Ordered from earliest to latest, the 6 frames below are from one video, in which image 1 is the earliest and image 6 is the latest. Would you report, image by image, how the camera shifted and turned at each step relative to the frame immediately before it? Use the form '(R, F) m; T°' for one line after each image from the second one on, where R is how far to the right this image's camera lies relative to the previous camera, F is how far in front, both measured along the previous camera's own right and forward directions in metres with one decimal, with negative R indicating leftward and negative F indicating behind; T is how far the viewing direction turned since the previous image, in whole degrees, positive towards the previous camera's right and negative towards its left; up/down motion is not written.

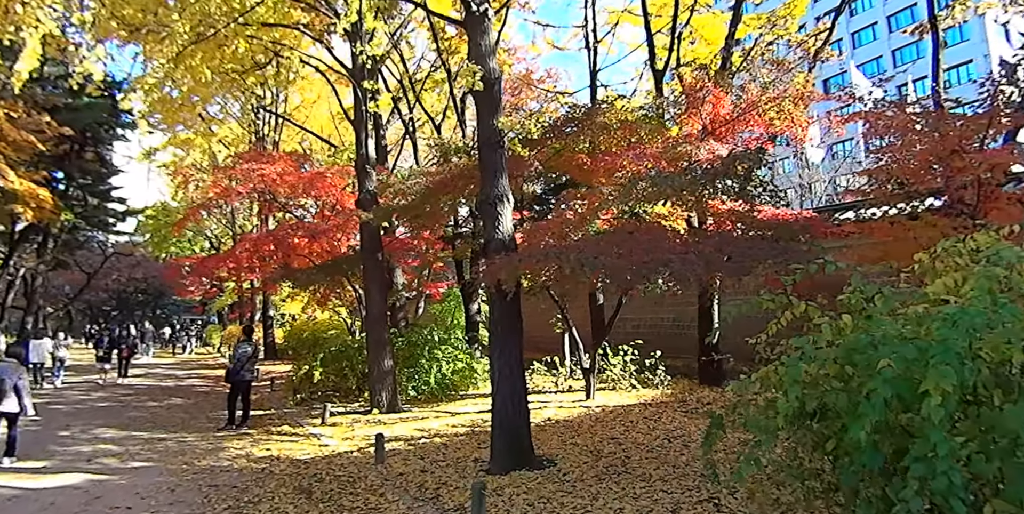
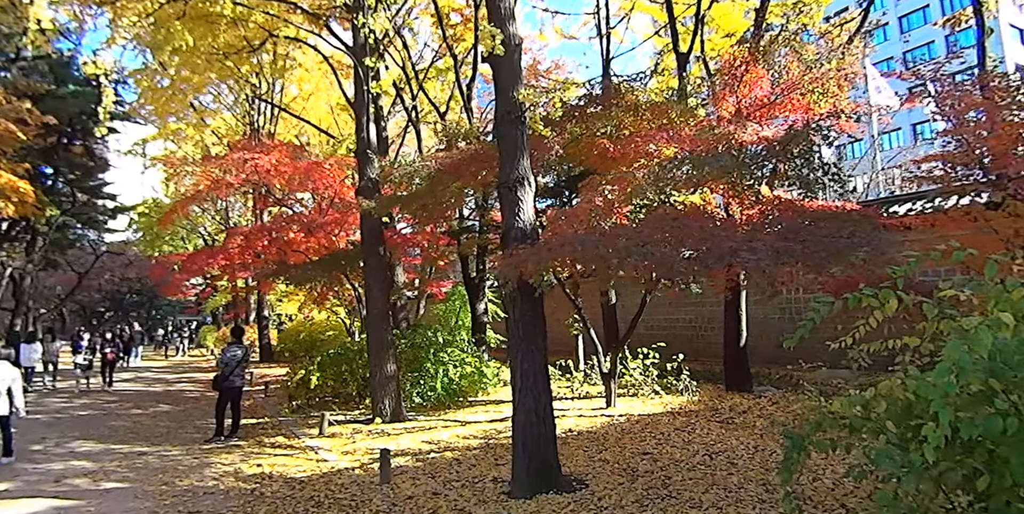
(-0.2, +0.7) m; 0°
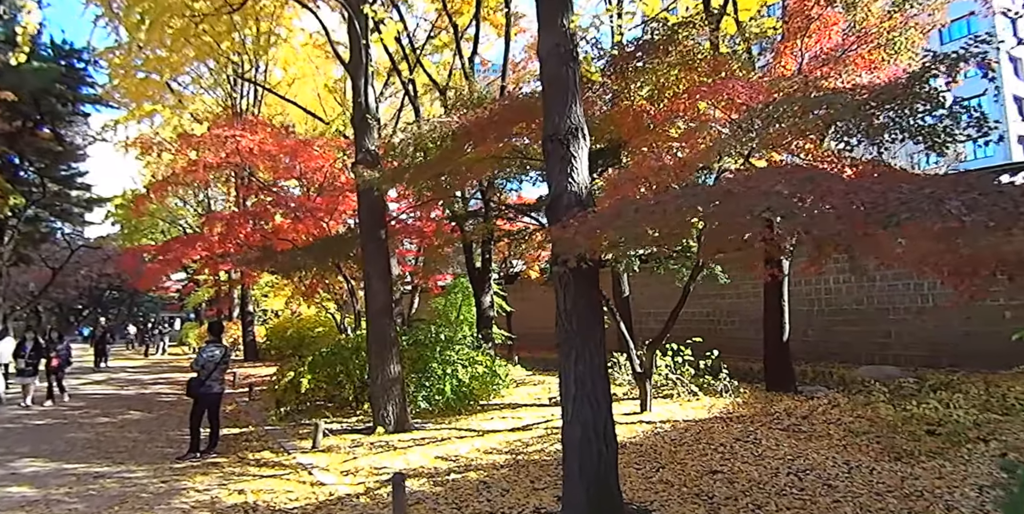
(-0.4, +1.1) m; +1°
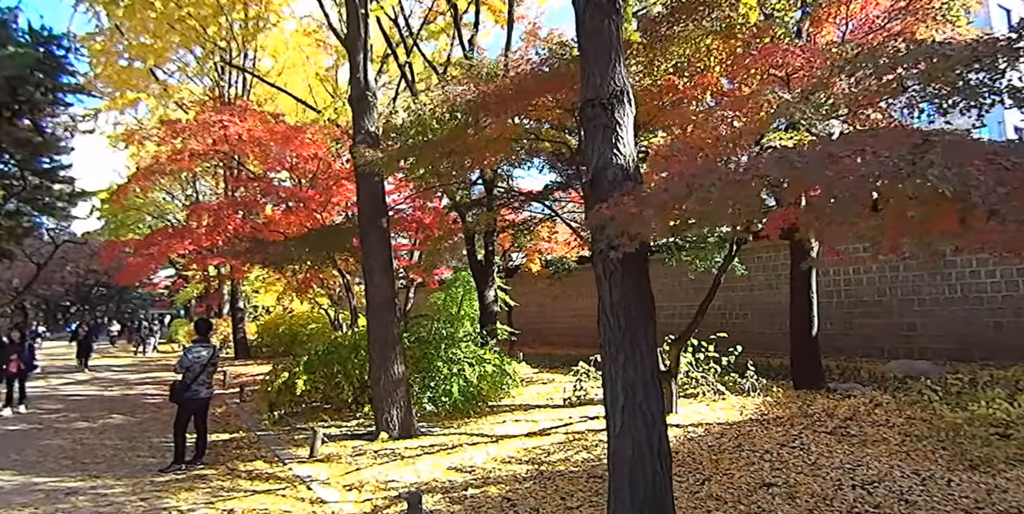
(-0.2, +0.6) m; +1°
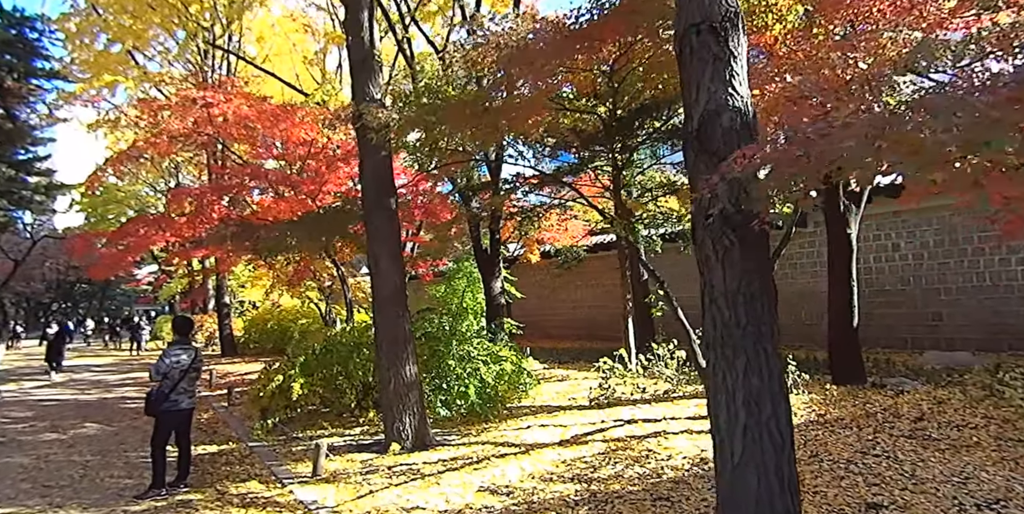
(-0.4, +0.8) m; +1°
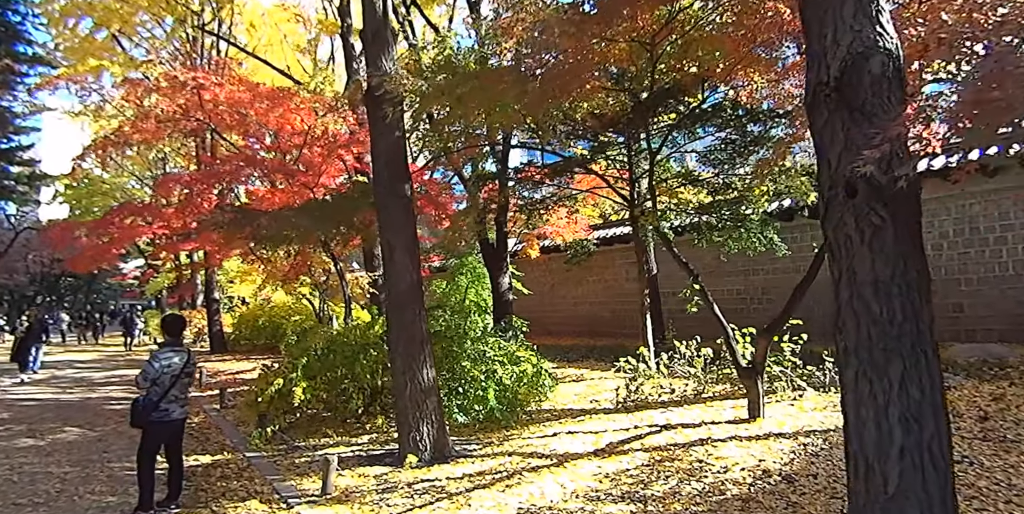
(-0.3, +0.6) m; +1°
